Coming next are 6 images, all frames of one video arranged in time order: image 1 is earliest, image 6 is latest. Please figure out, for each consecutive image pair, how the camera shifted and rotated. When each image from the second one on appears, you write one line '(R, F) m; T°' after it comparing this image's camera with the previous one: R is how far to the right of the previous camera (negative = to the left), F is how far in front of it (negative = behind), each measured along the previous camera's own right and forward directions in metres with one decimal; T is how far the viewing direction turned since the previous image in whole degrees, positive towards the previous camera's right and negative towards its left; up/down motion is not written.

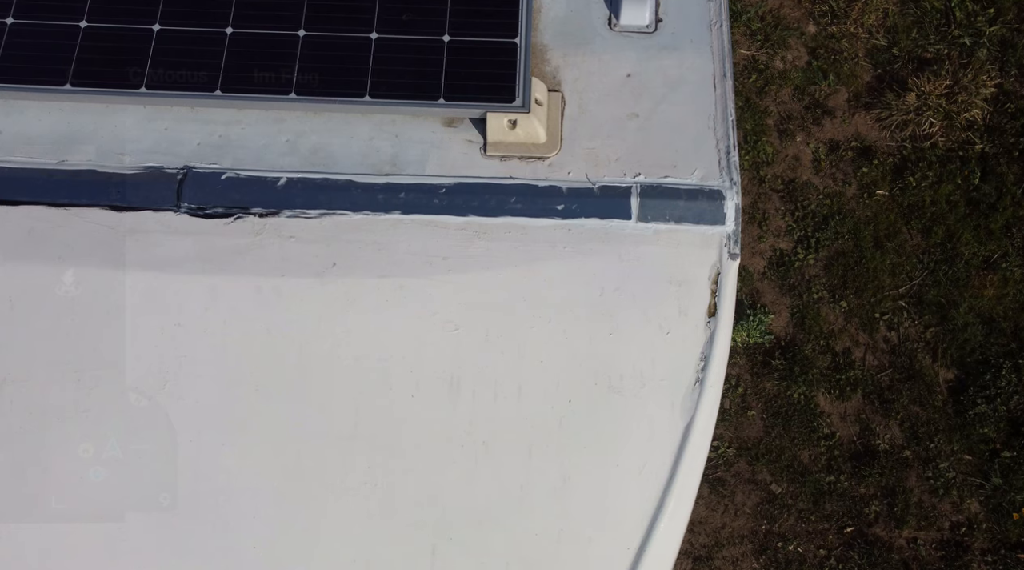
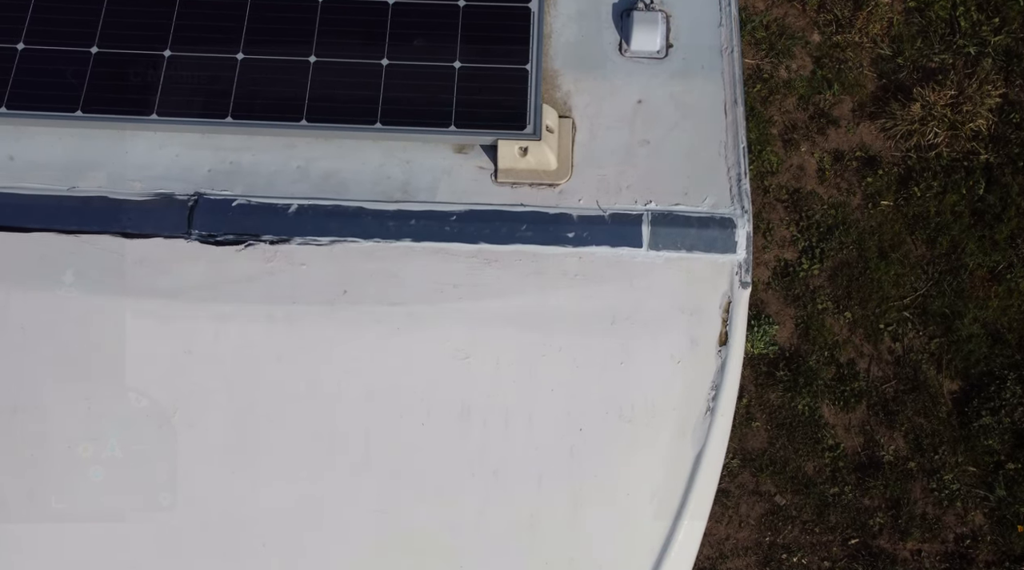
(-0.1, 0.0) m; 0°
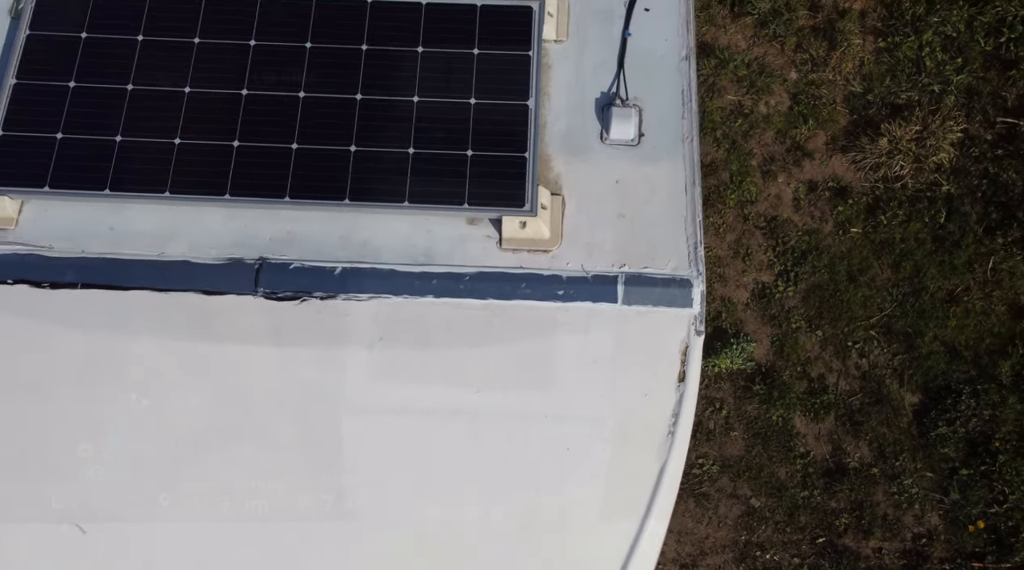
(0.0, -2.0) m; 0°
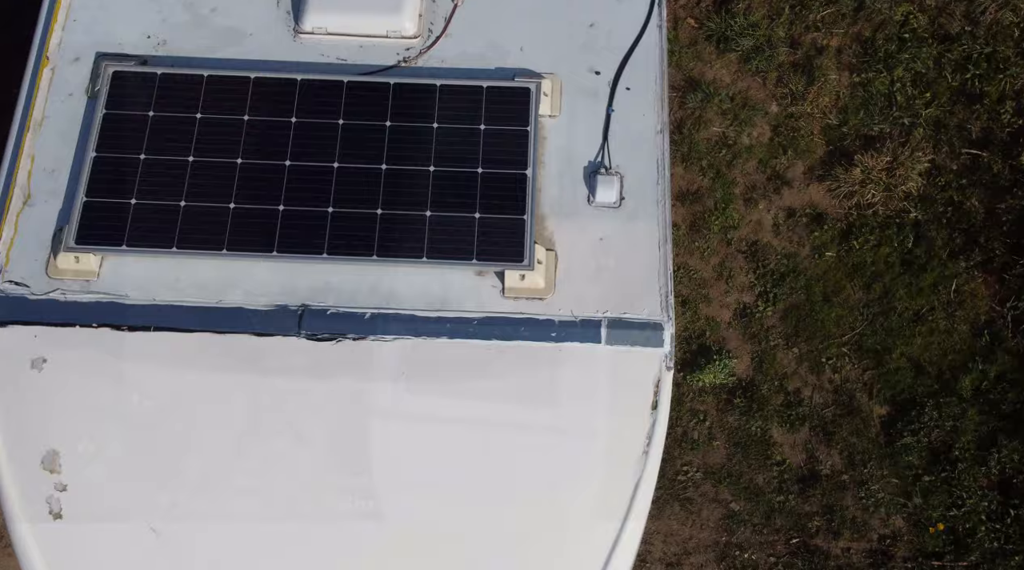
(0.0, -1.9) m; 0°
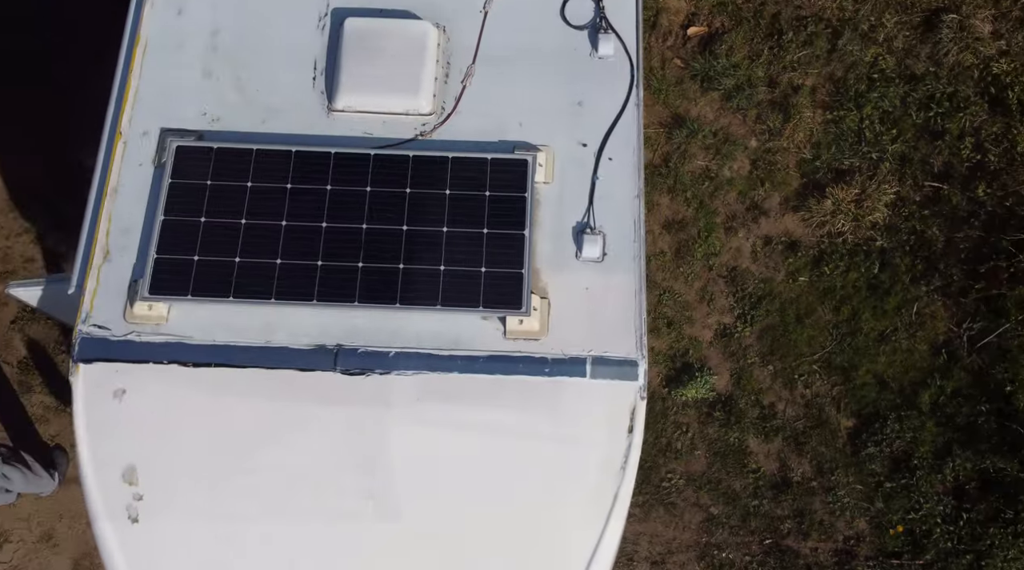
(0.0, -2.4) m; 0°
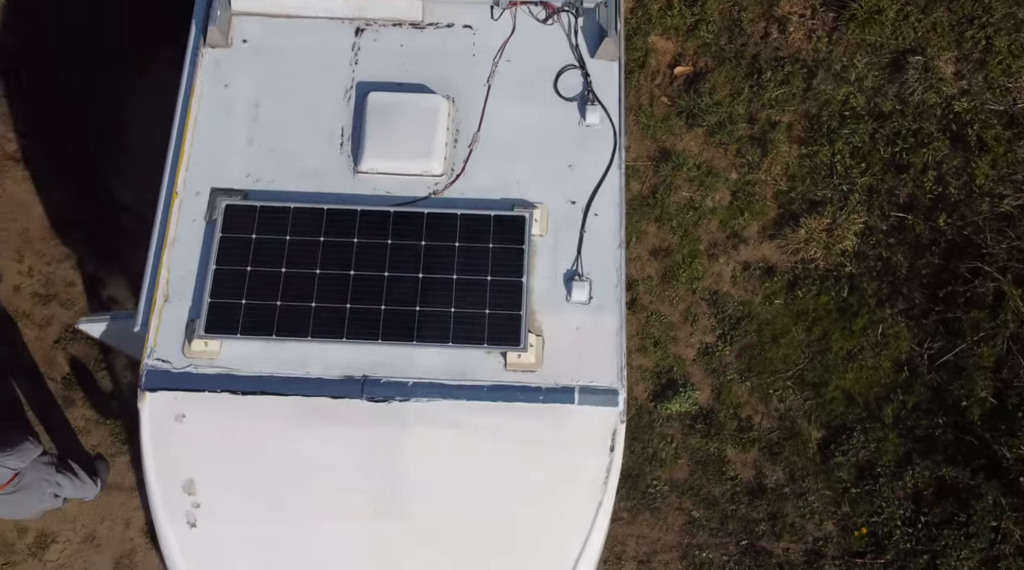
(0.0, -2.6) m; 0°
